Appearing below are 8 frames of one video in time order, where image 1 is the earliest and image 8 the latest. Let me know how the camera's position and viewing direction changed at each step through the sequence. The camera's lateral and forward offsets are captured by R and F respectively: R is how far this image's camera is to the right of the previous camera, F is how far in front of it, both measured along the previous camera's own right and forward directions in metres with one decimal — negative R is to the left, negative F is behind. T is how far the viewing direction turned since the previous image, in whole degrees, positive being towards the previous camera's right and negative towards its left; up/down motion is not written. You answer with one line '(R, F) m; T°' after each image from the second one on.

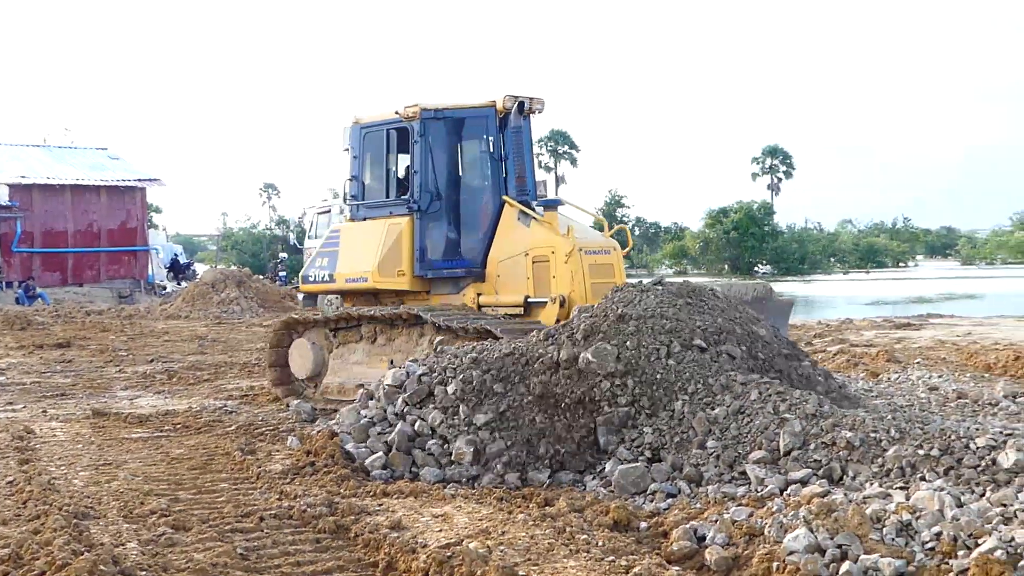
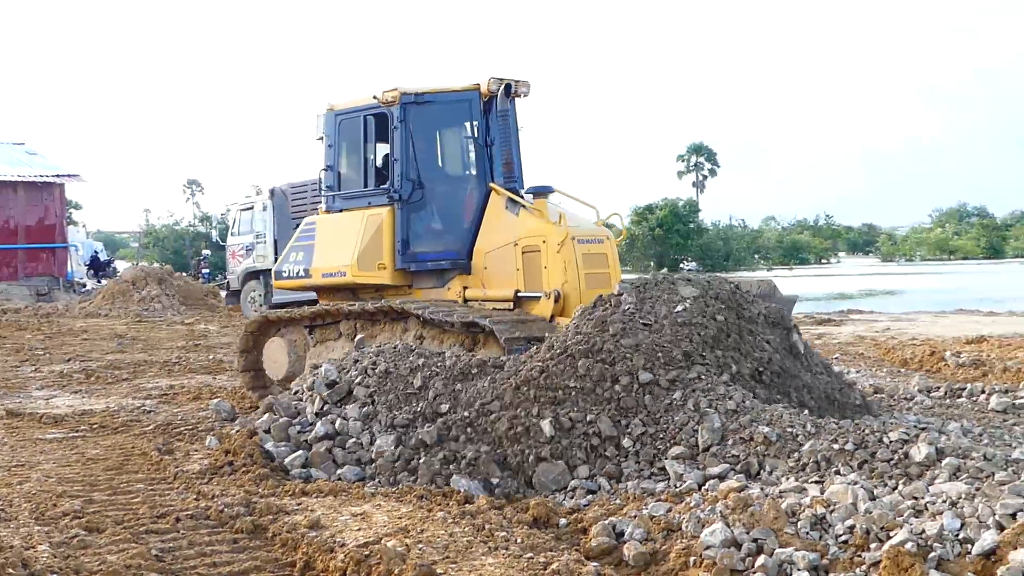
(+0.6, +0.1) m; 0°
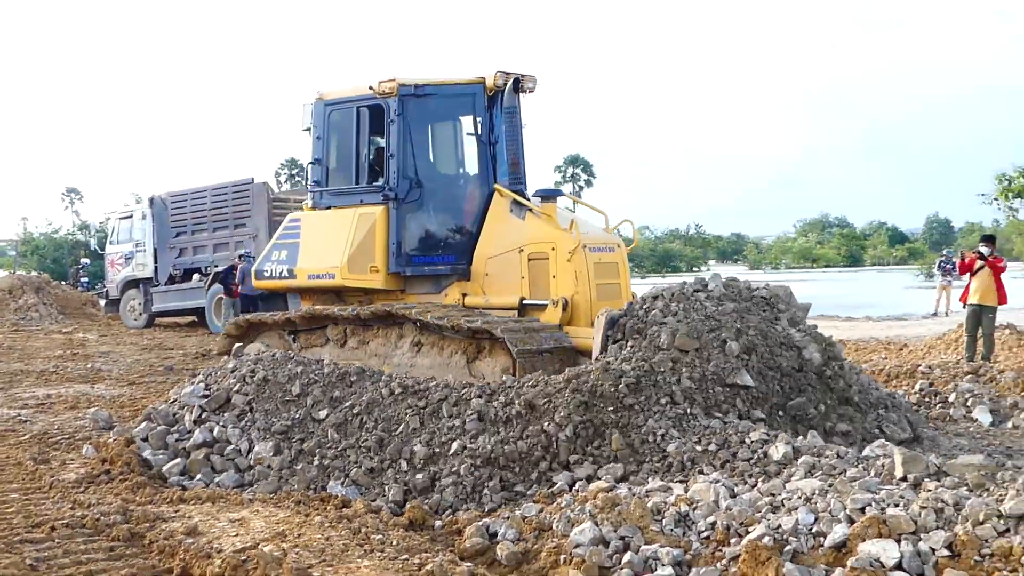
(+0.8, -0.1) m; +2°
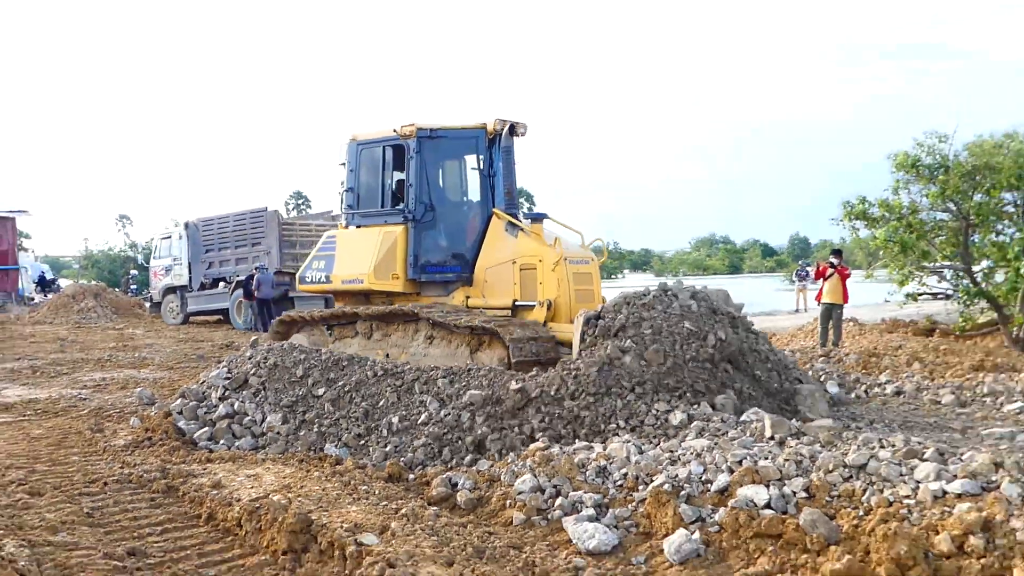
(+0.4, -1.1) m; 0°
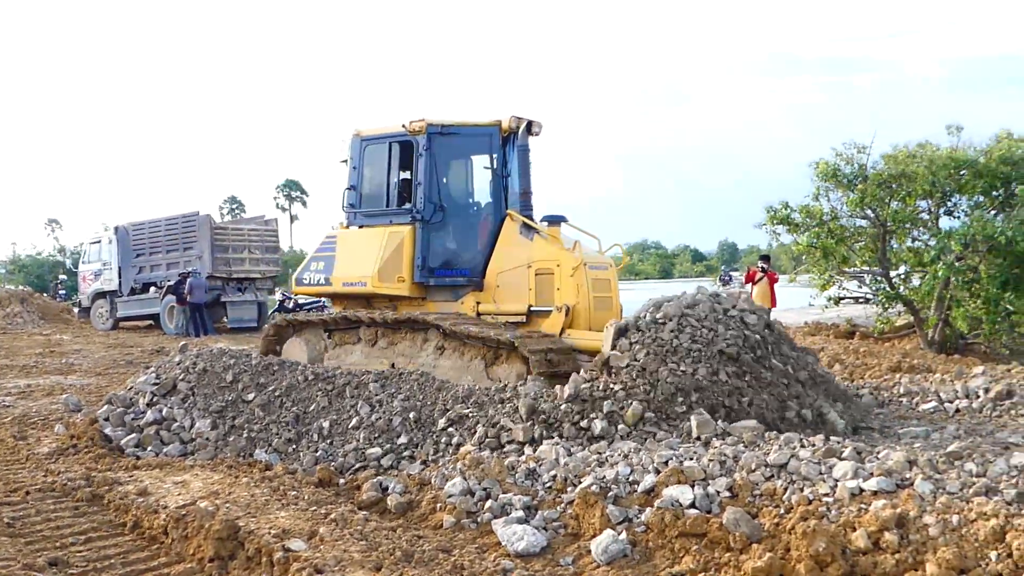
(+0.6, -0.1) m; +1°
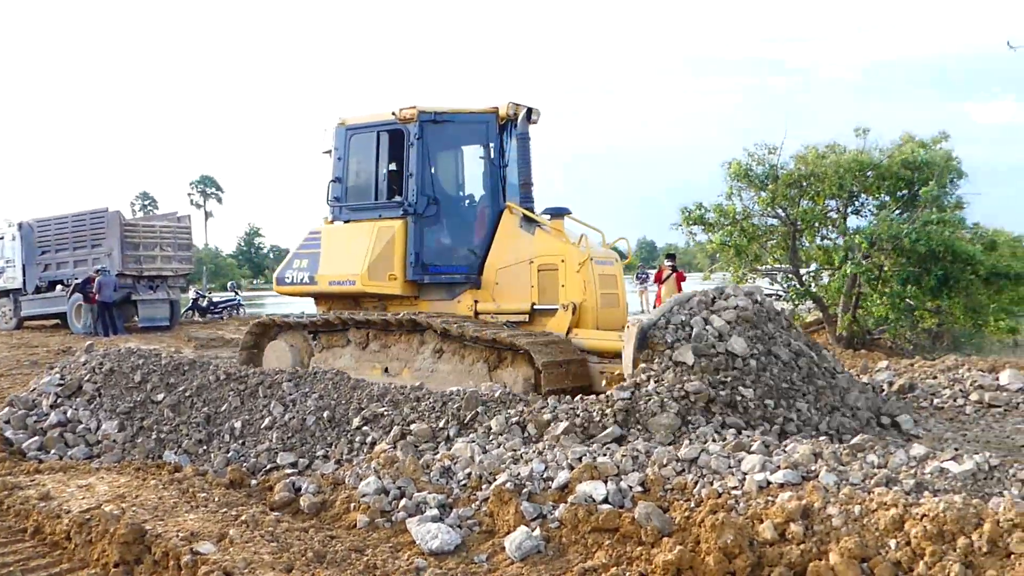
(+0.7, 0.0) m; +2°
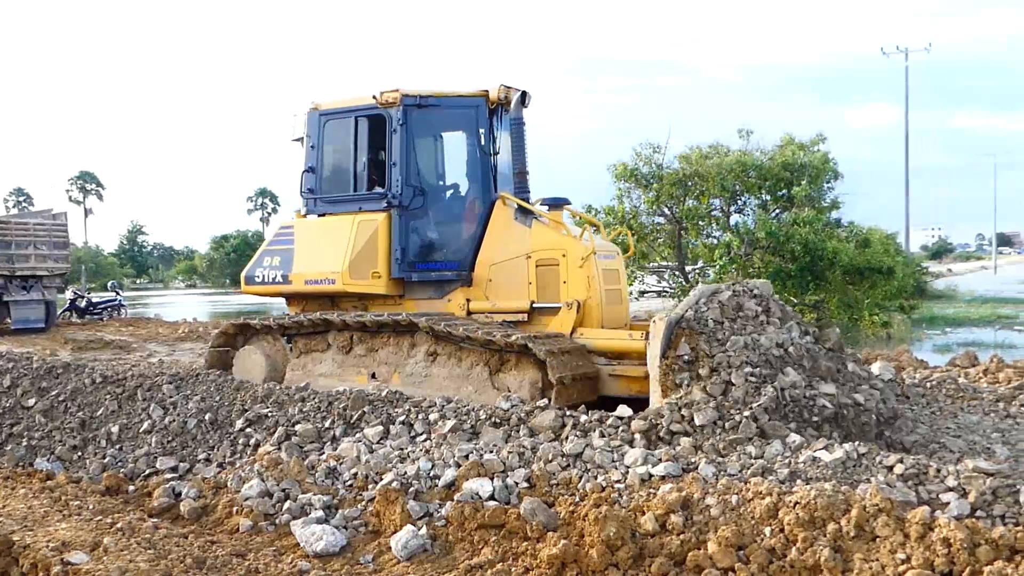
(+0.9, 0.0) m; +3°
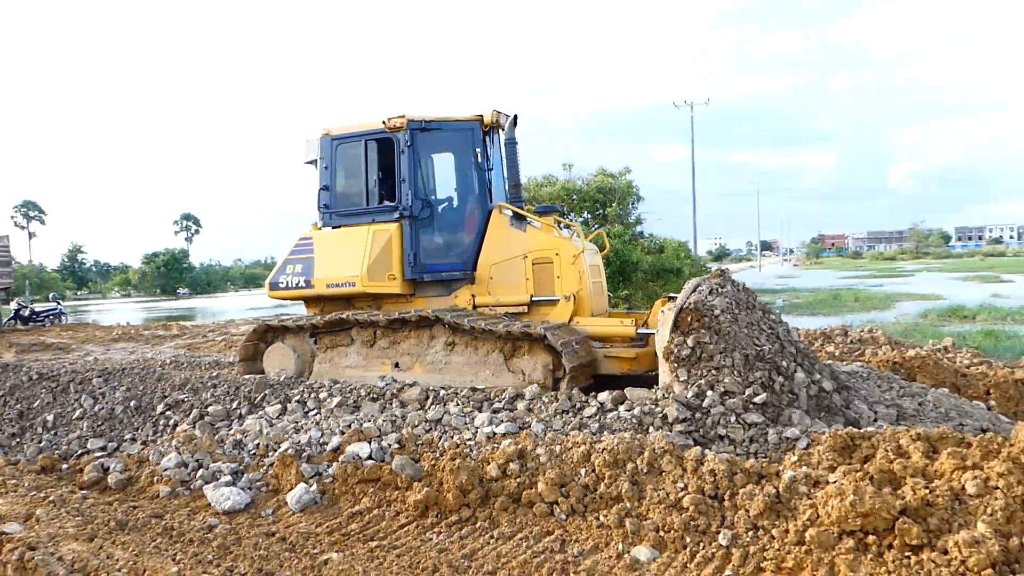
(+1.1, -1.5) m; +4°
